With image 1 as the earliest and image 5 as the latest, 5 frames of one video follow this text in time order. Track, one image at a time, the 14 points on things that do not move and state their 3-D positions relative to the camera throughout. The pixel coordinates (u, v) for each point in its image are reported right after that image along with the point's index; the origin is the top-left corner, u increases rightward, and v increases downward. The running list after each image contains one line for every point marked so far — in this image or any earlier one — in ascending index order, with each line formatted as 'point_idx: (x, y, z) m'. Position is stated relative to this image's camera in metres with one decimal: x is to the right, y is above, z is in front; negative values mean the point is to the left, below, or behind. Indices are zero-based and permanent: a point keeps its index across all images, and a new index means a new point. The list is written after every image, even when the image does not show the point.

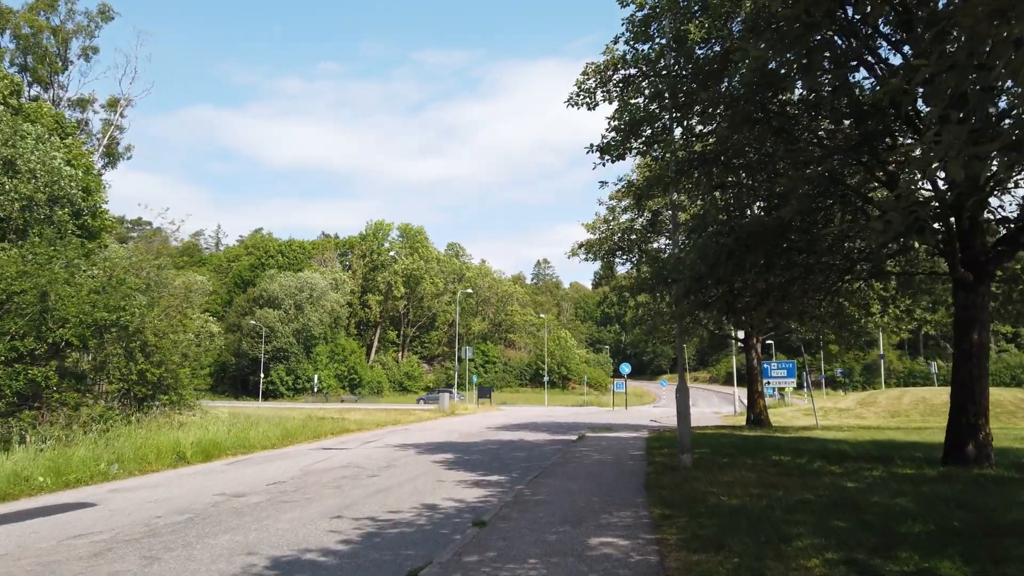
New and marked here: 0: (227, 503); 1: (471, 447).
0: (-4.2, -3.2, +10.5) m
1: (-1.1, -4.2, +18.9) m
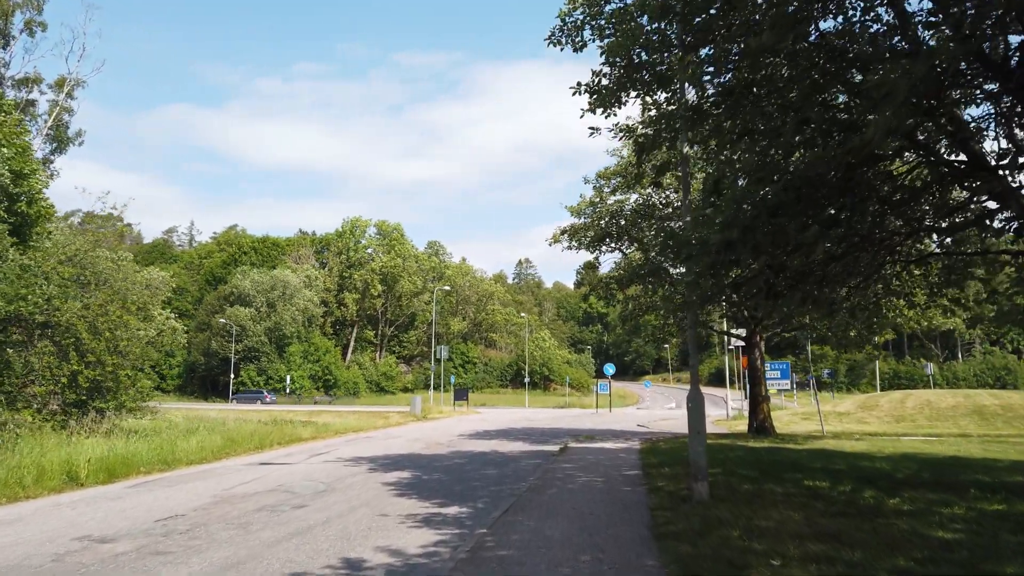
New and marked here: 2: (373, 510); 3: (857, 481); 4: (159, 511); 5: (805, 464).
0: (-4.6, -2.8, +7.6) m
1: (-1.7, -3.9, +16.1) m
2: (-1.9, -3.1, +10.1) m
3: (+4.9, -2.7, +10.2) m
4: (-5.2, -3.3, +10.6) m
5: (+5.1, -3.1, +12.7) m
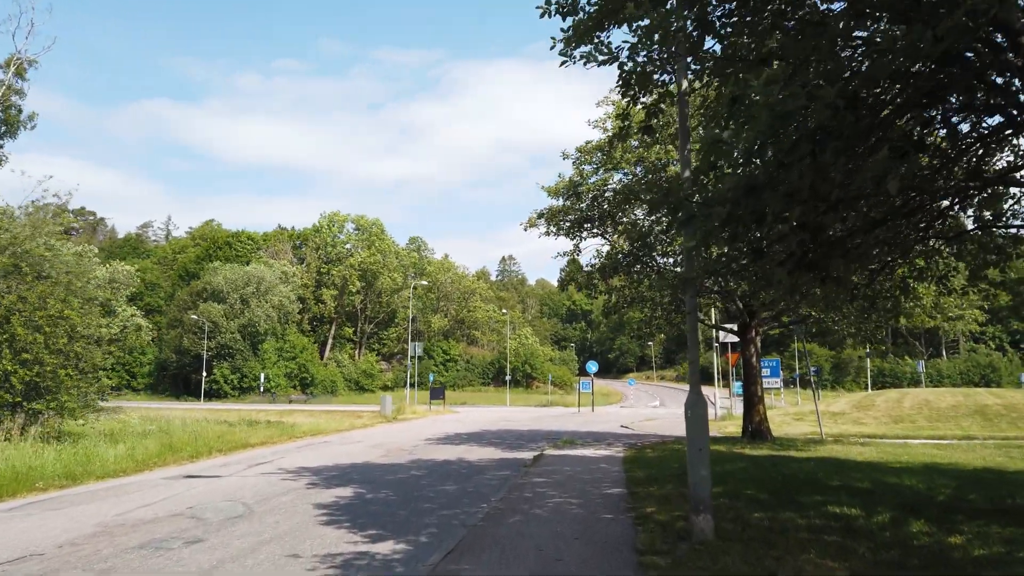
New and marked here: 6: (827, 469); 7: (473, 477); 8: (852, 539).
0: (-5.1, -2.6, +5.4) m
1: (-2.4, -3.6, +13.9) m
2: (-2.5, -2.8, +7.9) m
3: (+4.3, -2.5, +8.2) m
4: (-5.7, -3.0, +8.3) m
5: (+4.5, -2.8, +10.7) m
6: (+5.2, -3.0, +12.0) m
7: (-0.7, -3.6, +13.6) m
8: (+3.1, -2.3, +6.6) m
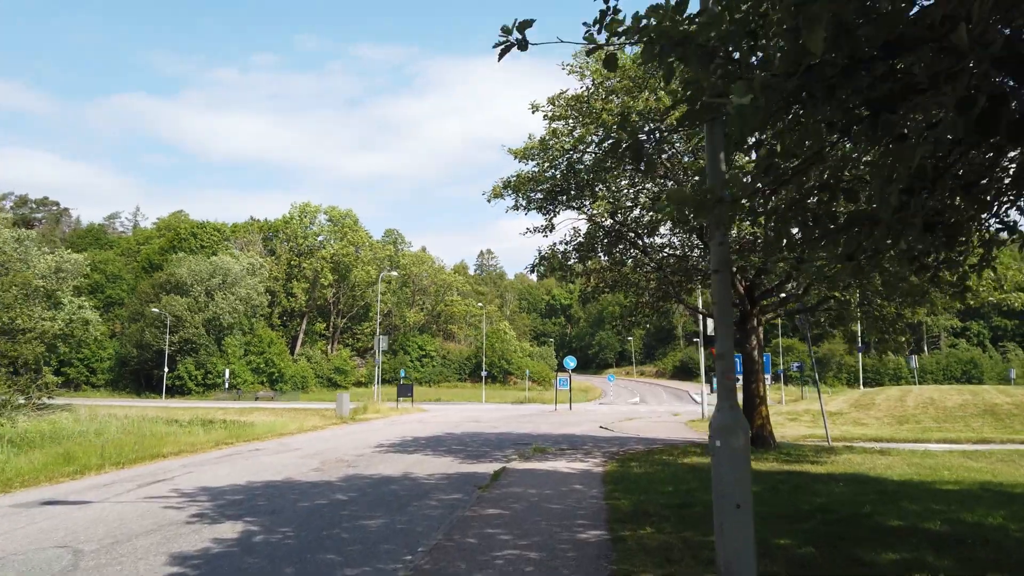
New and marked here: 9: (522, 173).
0: (-5.6, -2.2, +2.3) m
1: (-3.2, -3.2, +10.9) m
2: (-3.1, -2.5, +4.9) m
3: (+3.7, -2.1, +5.3) m
4: (-6.3, -2.6, +5.2) m
5: (+3.9, -2.5, +7.8) m
6: (+4.5, -2.6, +9.2) m
7: (-1.5, -3.2, +10.6) m
8: (+2.6, -2.0, +3.8) m
9: (+0.2, +2.8, +17.4) m
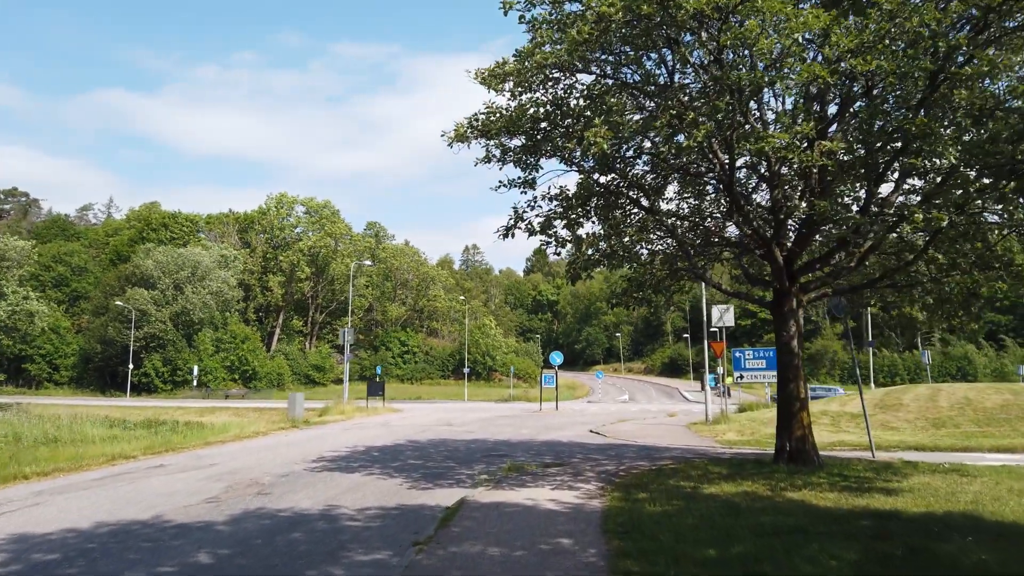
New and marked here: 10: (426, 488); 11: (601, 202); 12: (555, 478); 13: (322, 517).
0: (-5.9, -1.8, -1.6) m
1: (-3.6, -2.7, +7.0) m
2: (-3.4, -2.0, +1.0) m
3: (+3.4, -1.7, +1.6) m
4: (-6.7, -2.1, +1.3) m
5: (+3.5, -2.0, +4.1) m
6: (+4.1, -2.2, +5.5) m
7: (-1.9, -2.7, +6.8) m
8: (+2.2, -1.5, 0.0) m
9: (-0.3, +3.3, +13.6) m
10: (-1.5, -3.3, +12.0) m
11: (+1.7, +1.6, +13.6) m
12: (+0.8, -3.2, +12.1) m
13: (-2.4, -3.0, +9.4) m
